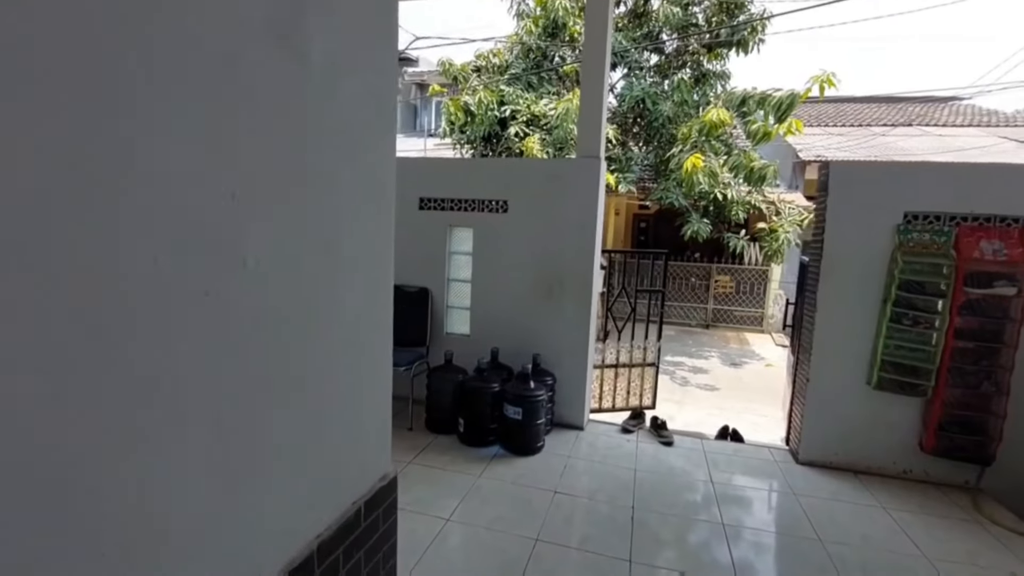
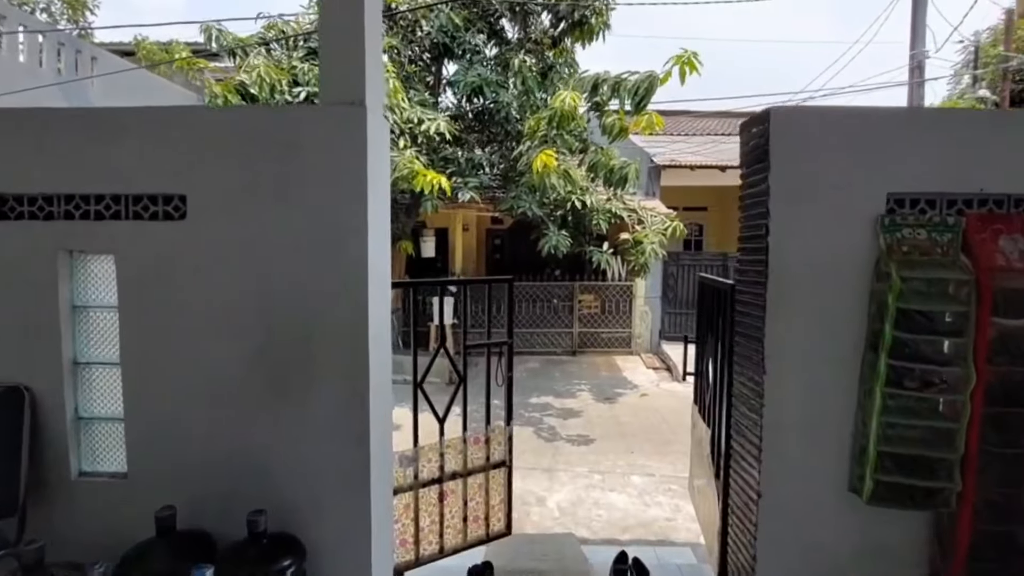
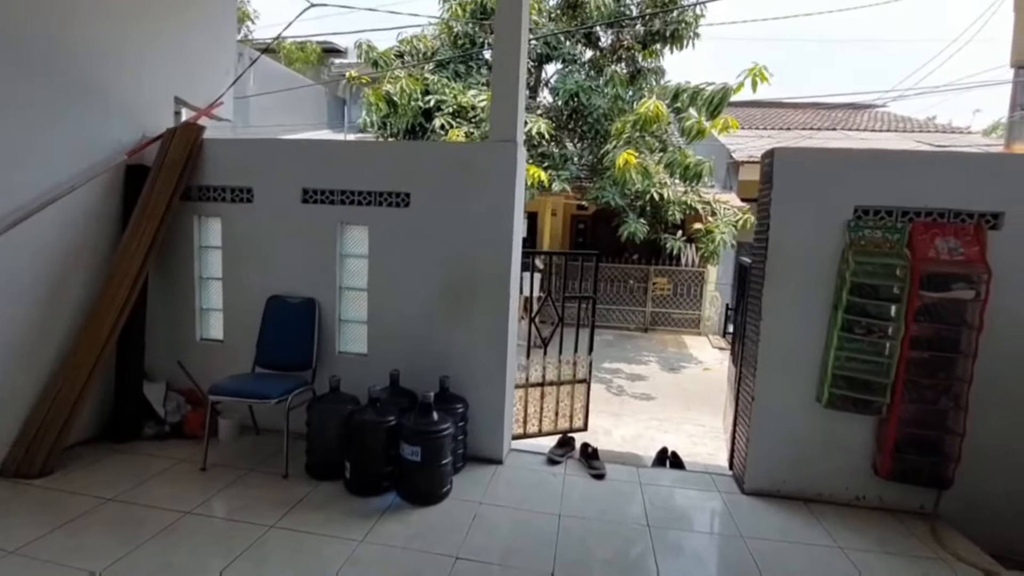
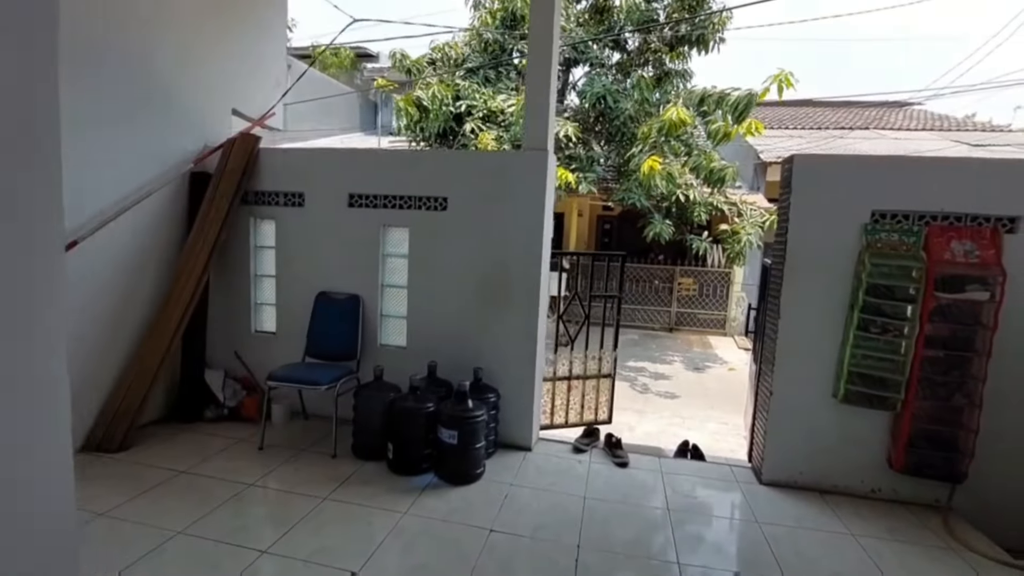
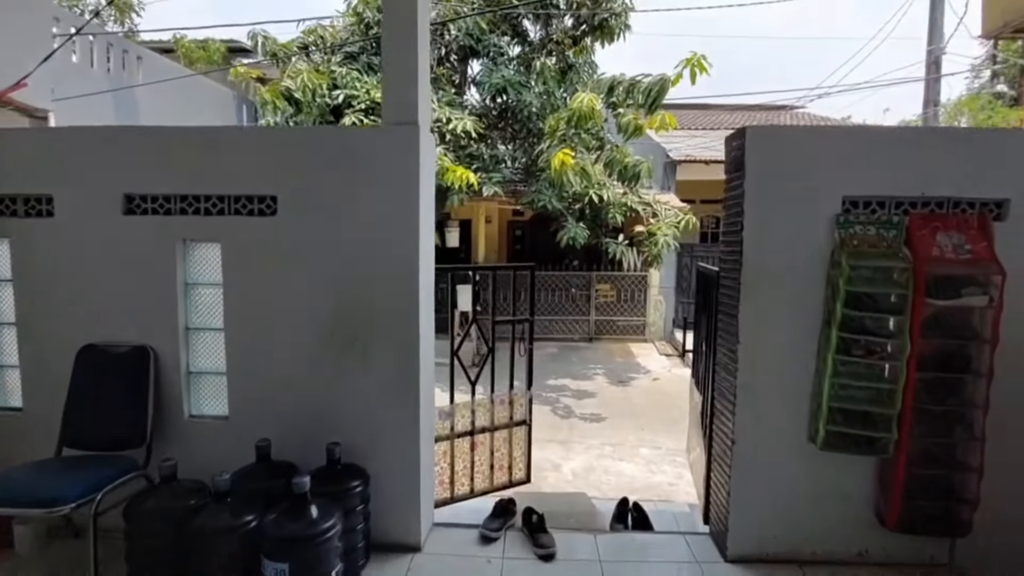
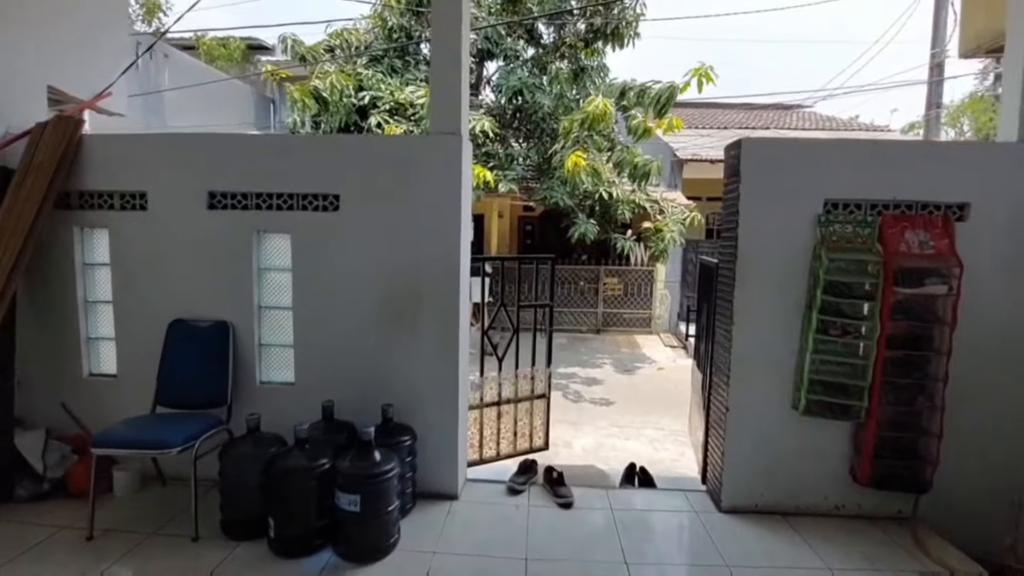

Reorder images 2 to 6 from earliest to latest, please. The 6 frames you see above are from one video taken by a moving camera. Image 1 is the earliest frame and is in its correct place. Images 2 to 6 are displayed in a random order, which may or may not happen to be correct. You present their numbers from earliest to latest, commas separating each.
4, 3, 6, 5, 2
